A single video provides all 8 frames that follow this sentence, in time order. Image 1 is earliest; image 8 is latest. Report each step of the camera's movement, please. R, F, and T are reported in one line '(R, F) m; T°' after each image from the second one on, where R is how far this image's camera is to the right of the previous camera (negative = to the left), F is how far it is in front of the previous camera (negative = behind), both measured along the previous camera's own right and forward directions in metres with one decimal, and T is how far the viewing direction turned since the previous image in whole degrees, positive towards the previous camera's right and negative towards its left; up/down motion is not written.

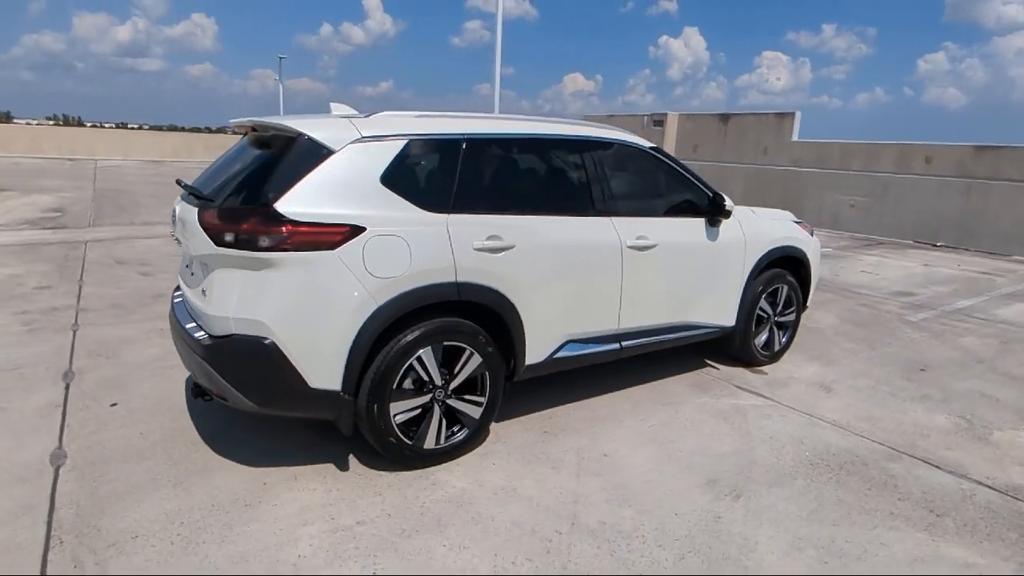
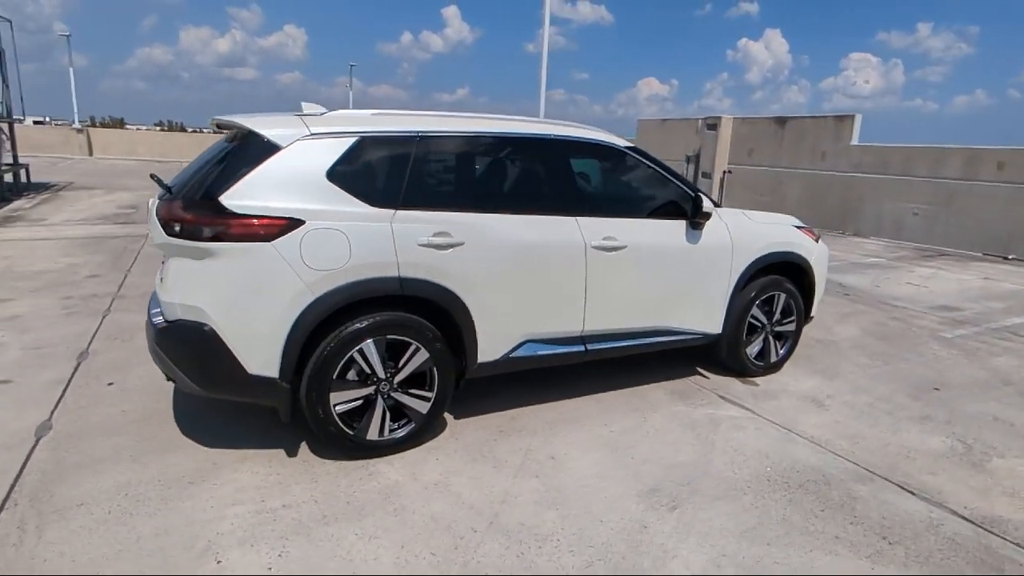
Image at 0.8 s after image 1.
(+0.7, 0.0) m; -7°
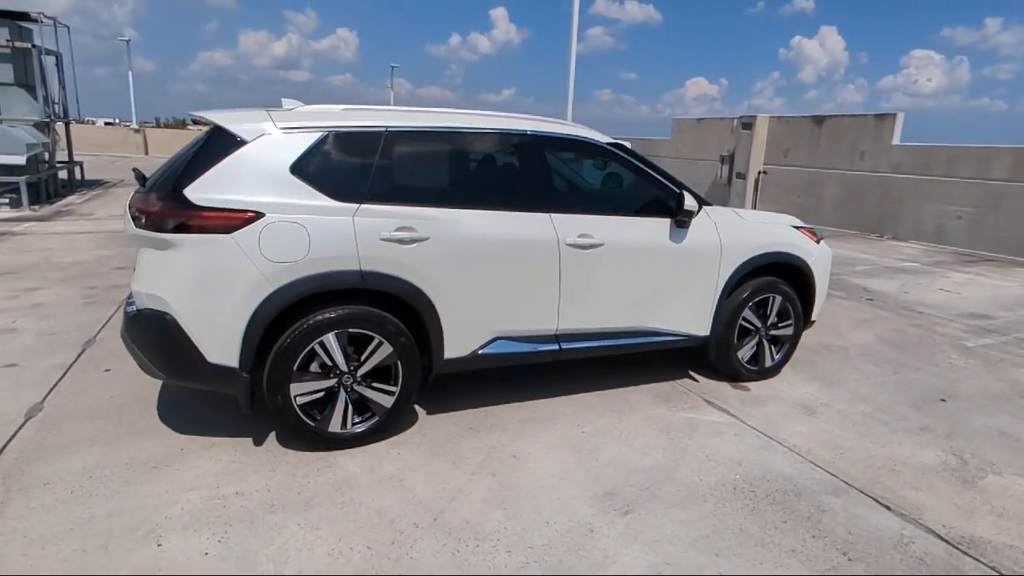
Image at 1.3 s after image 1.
(+0.4, +0.1) m; -4°
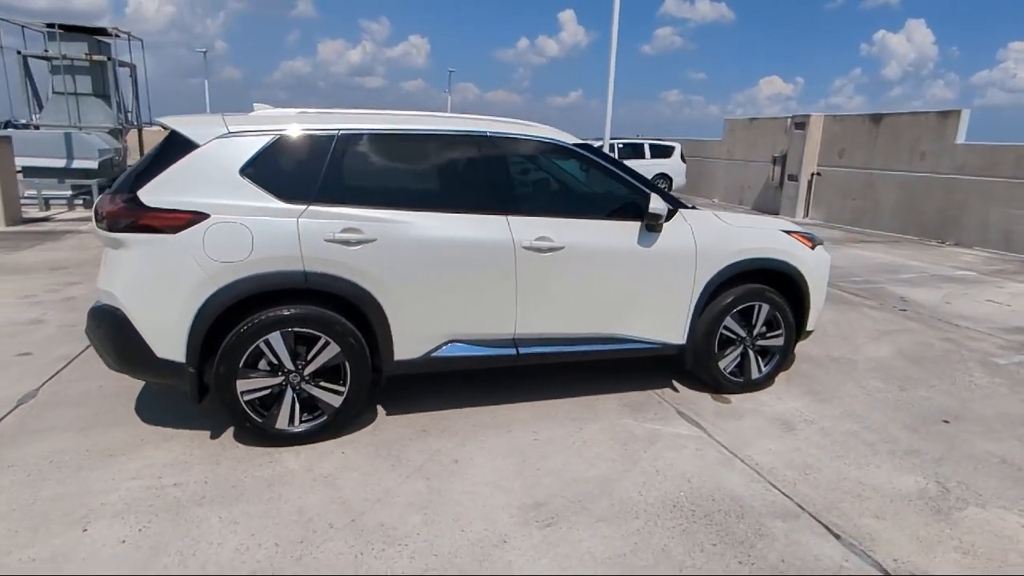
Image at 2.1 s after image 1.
(+0.7, +0.1) m; -6°
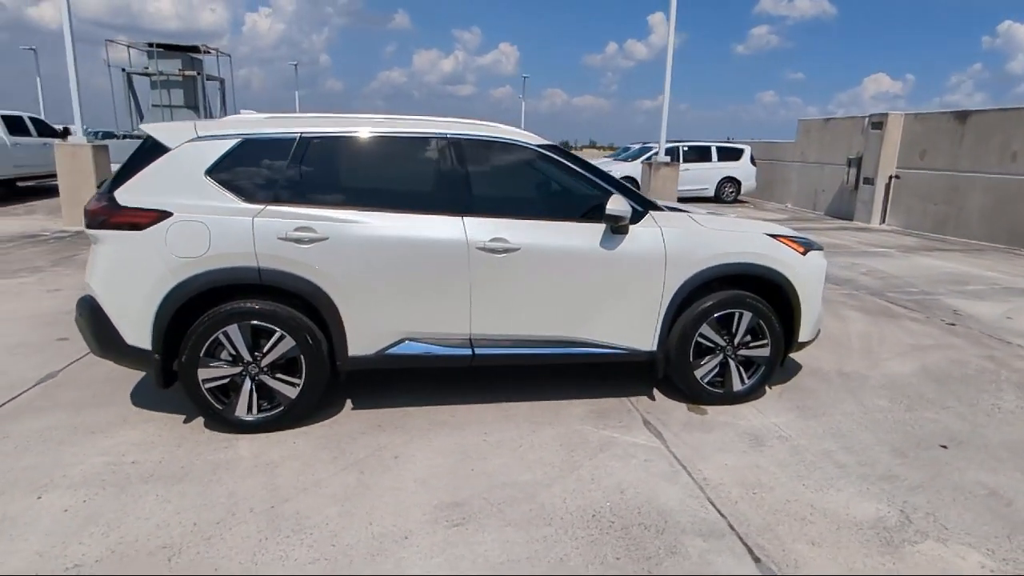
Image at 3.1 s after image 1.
(+0.8, +0.1) m; -8°
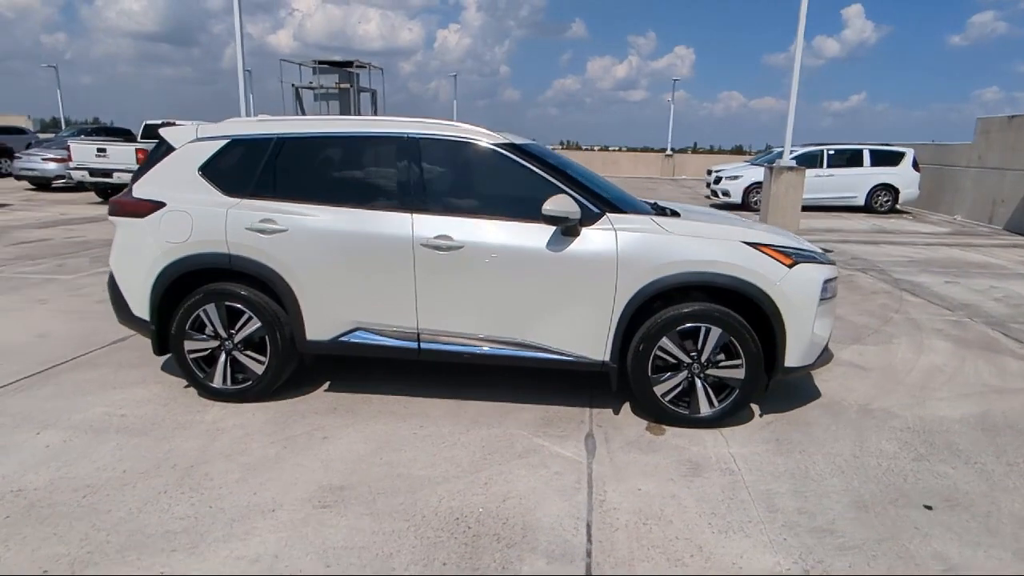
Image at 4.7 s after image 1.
(+1.3, +0.2) m; -15°
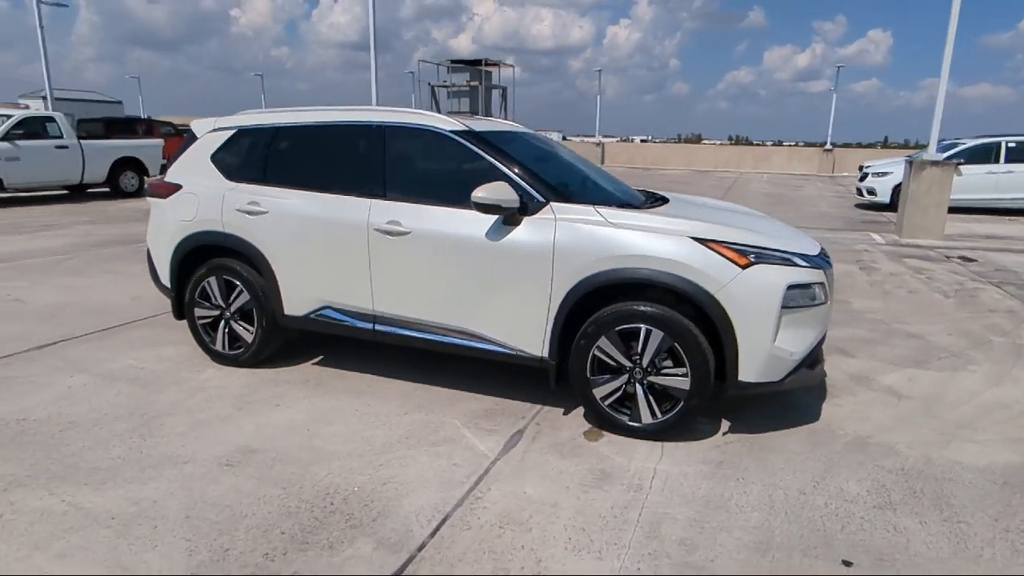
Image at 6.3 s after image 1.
(+1.3, +0.3) m; -15°
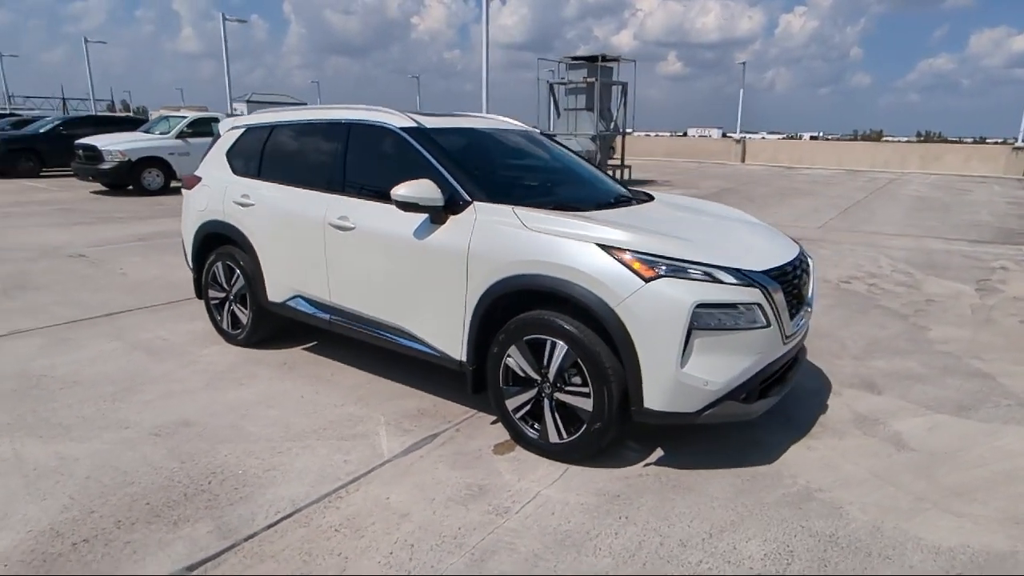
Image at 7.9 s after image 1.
(+1.2, +0.3) m; -14°
